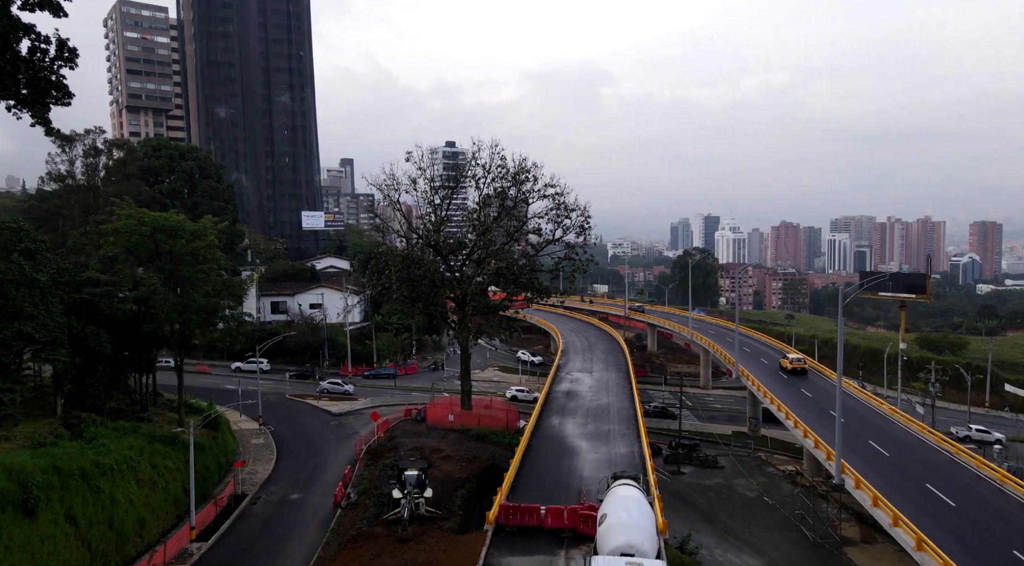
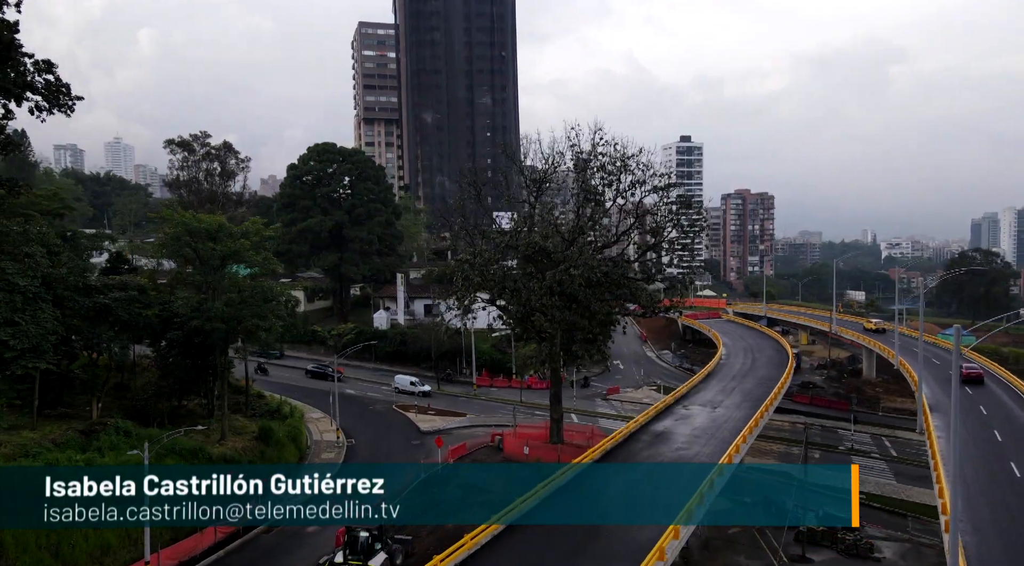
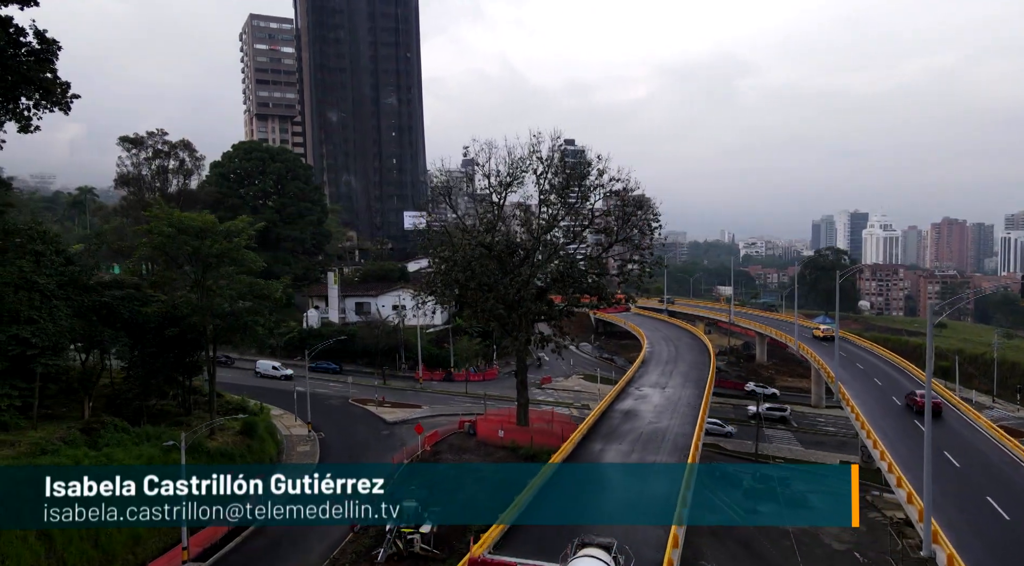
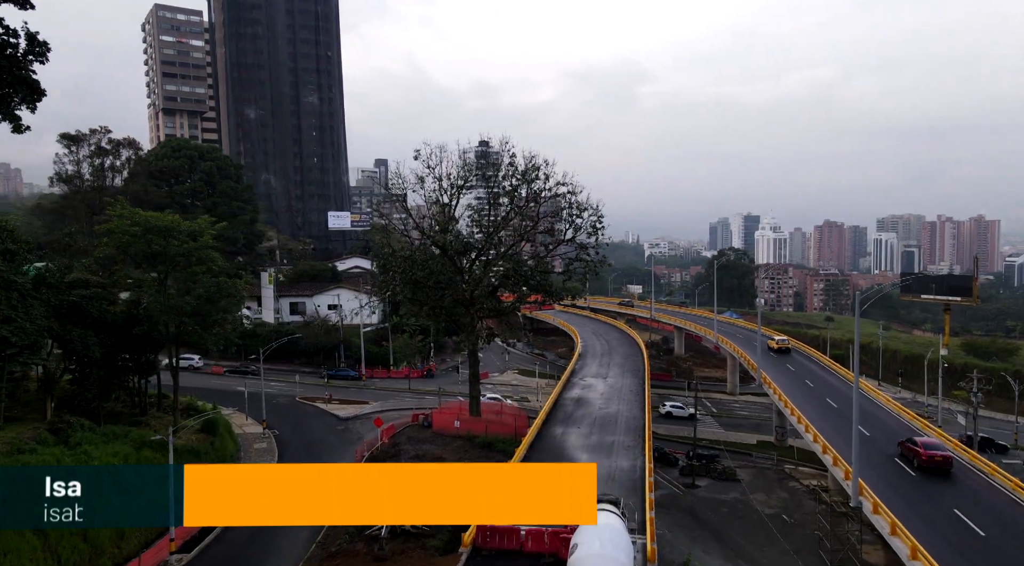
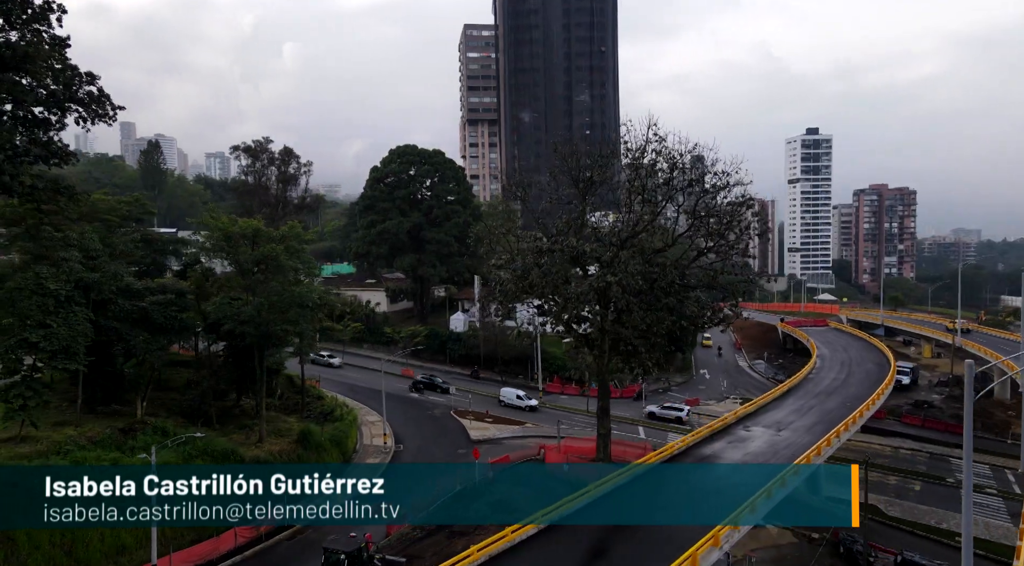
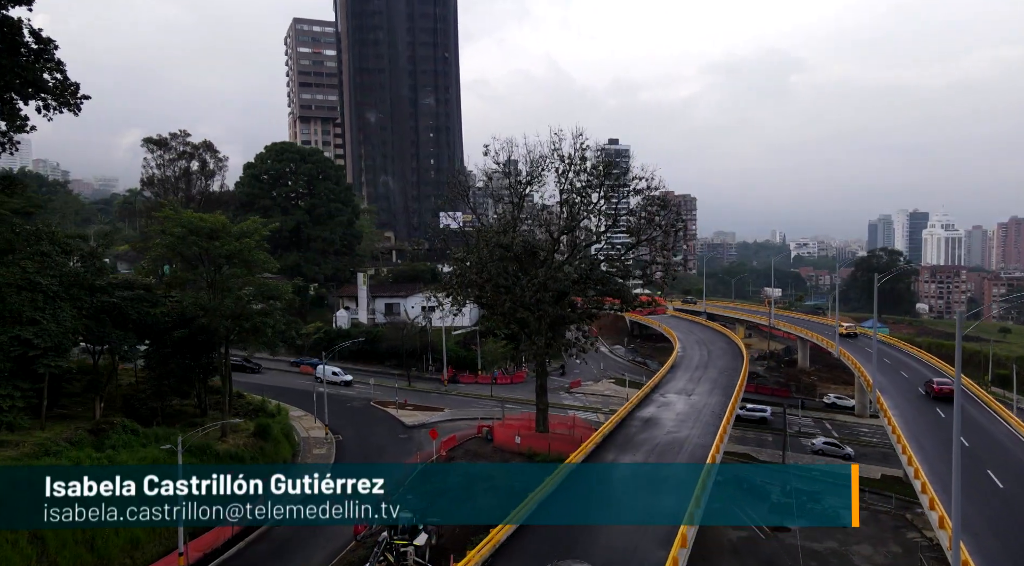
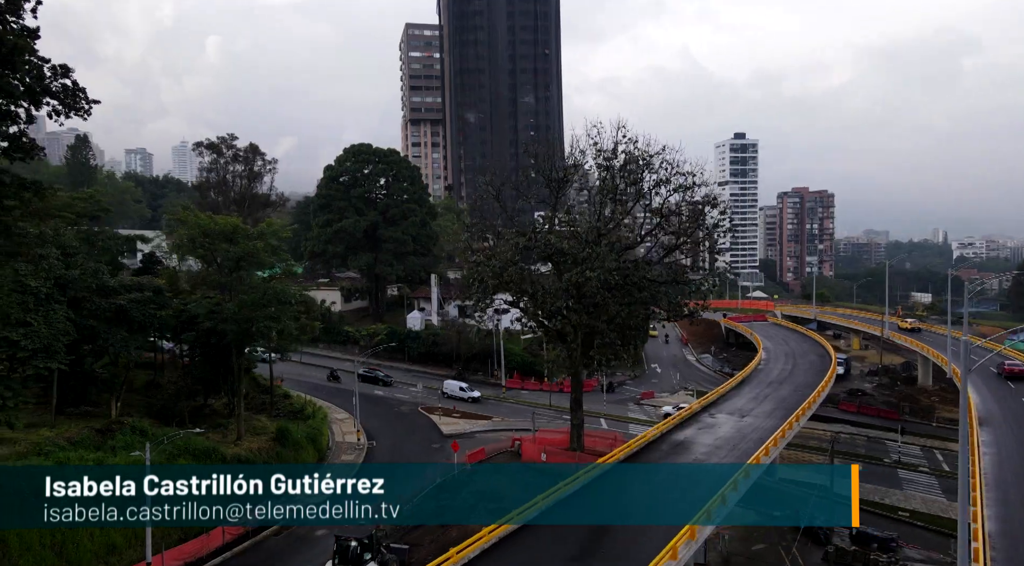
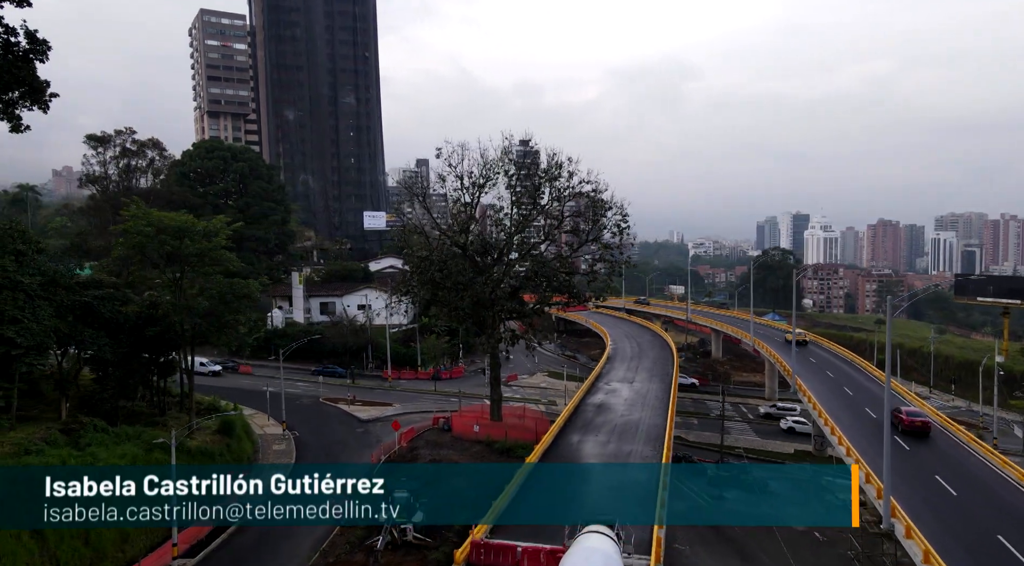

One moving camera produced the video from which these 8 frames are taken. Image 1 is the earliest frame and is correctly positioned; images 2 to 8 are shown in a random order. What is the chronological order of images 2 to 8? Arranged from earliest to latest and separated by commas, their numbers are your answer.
4, 8, 3, 6, 2, 7, 5
